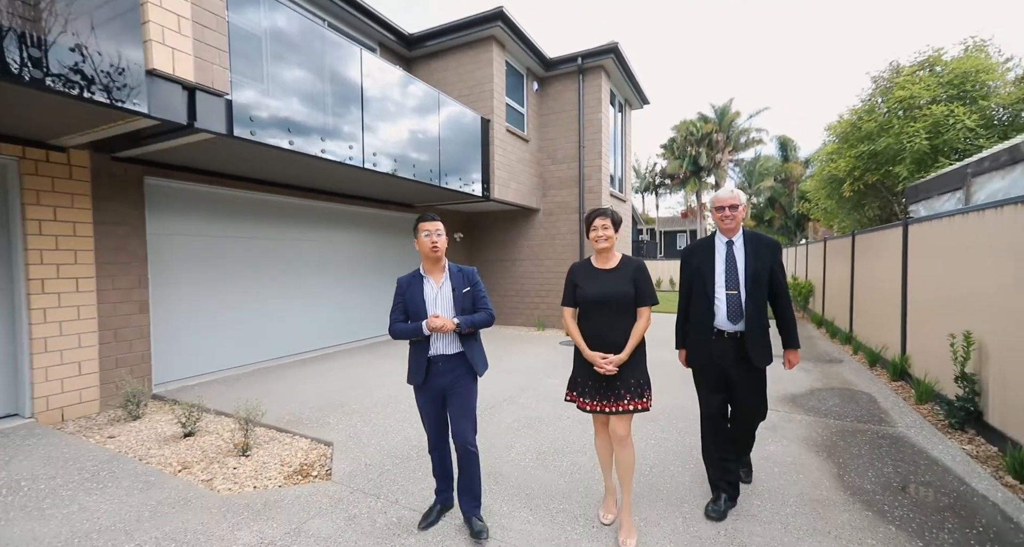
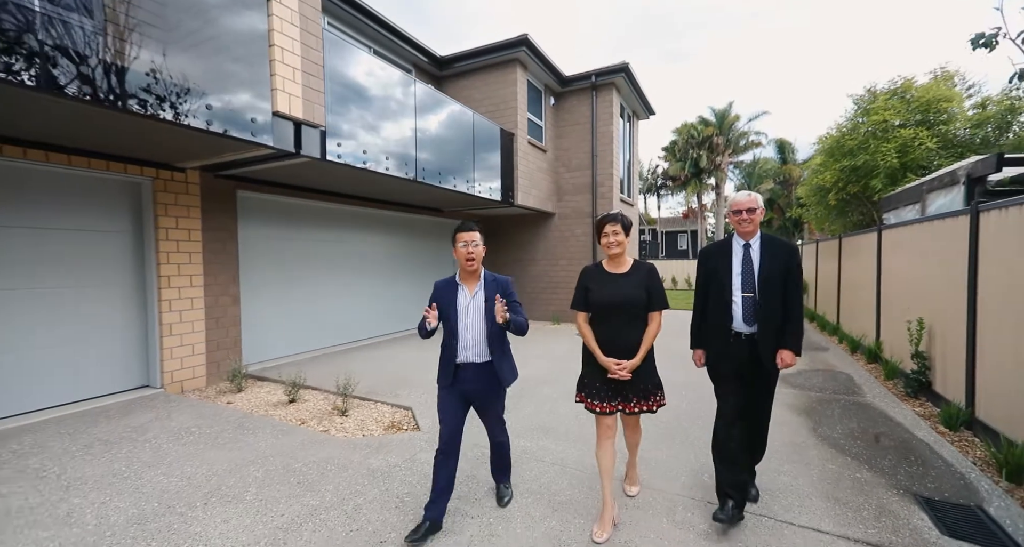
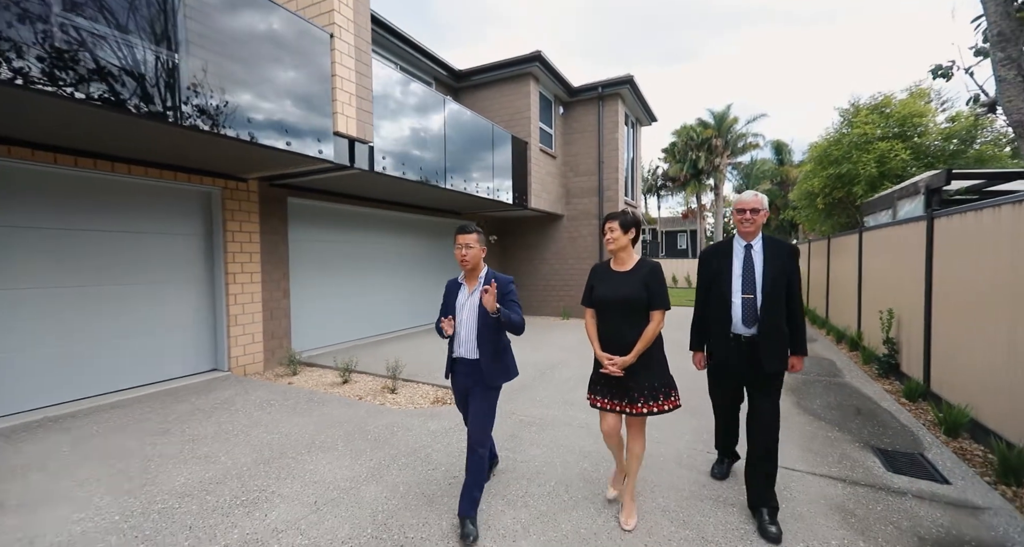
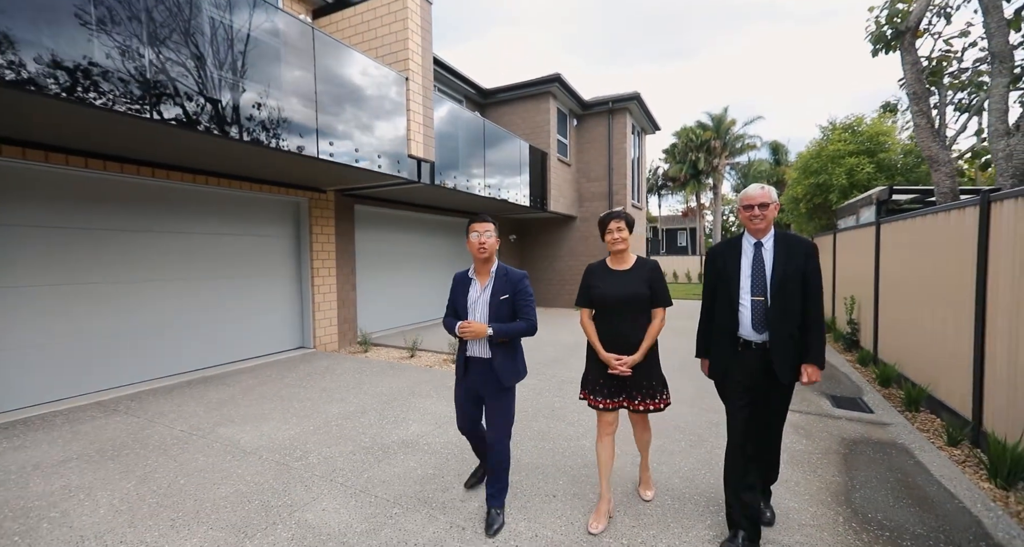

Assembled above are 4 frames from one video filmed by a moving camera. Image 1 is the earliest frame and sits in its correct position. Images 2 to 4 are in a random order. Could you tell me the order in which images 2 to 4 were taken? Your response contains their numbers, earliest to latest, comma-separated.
2, 3, 4
